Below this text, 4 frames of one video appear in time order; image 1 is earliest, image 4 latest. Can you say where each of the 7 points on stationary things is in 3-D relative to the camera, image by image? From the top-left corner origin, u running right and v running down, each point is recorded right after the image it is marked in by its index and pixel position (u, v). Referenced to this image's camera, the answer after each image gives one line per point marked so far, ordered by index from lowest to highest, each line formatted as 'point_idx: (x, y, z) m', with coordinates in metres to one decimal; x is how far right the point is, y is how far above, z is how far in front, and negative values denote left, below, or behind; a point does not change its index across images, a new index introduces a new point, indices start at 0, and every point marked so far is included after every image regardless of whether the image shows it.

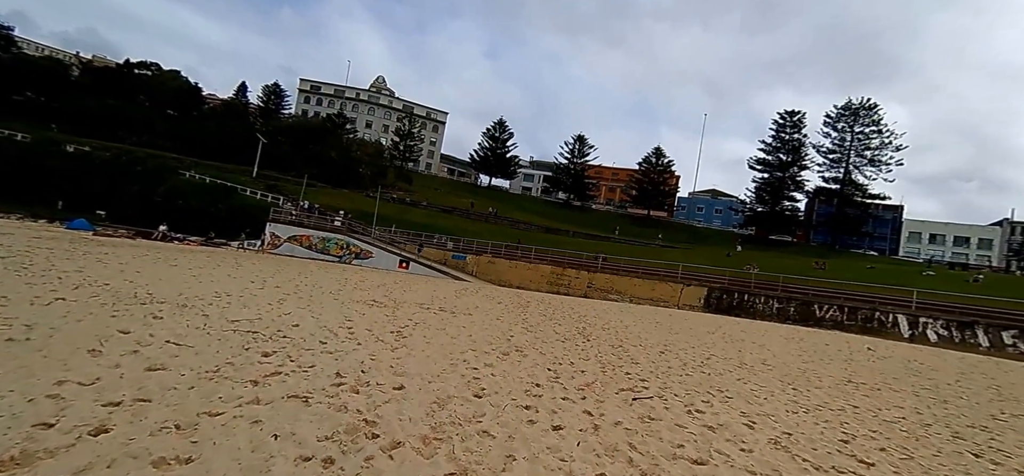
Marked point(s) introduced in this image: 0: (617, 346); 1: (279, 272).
0: (+2.0, -2.1, +9.0) m
1: (-8.6, -1.3, +17.4) m
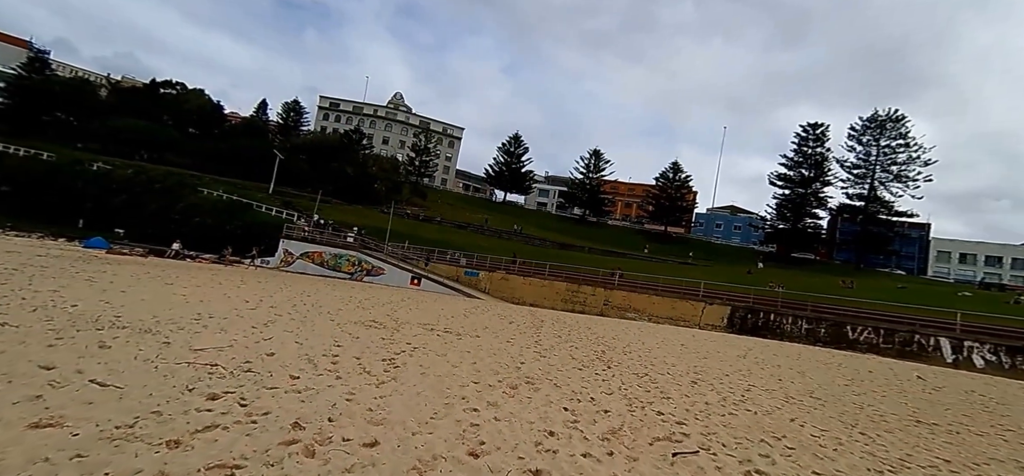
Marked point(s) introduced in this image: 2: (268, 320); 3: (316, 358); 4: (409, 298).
0: (+2.2, -2.3, +7.9) m
1: (-8.2, -1.8, +16.6) m
2: (-4.8, -1.6, +9.2) m
3: (-2.6, -1.6, +6.1) m
4: (-4.1, -2.4, +18.5) m
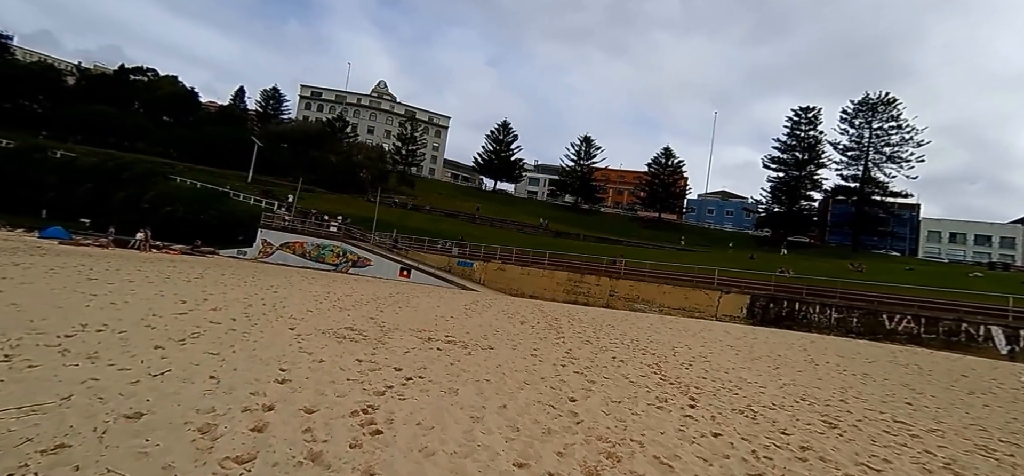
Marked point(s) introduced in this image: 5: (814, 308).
0: (+2.7, -2.0, +5.2) m
1: (-7.9, -1.4, +13.7) m
2: (-4.4, -1.3, +6.3) m
3: (-2.0, -1.3, +3.3) m
4: (-3.9, -1.9, +15.7) m
5: (+11.9, -2.7, +17.9) m
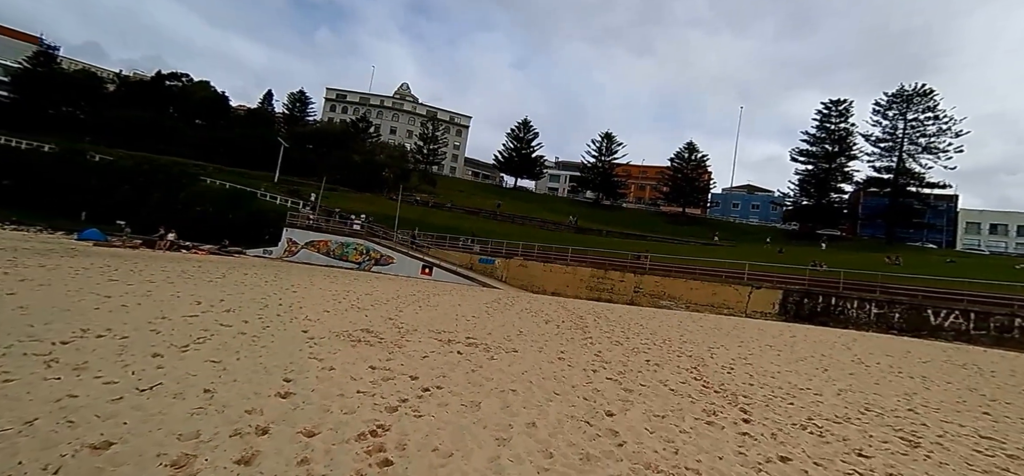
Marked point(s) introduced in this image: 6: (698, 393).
0: (+3.0, -1.9, +4.5) m
1: (-7.2, -1.4, +13.5) m
2: (-4.0, -1.3, +5.9) m
3: (-1.8, -1.3, +2.8) m
4: (-3.1, -1.8, +15.3) m
5: (+12.8, -2.5, +16.8) m
6: (+2.3, -1.9, +5.7) m
